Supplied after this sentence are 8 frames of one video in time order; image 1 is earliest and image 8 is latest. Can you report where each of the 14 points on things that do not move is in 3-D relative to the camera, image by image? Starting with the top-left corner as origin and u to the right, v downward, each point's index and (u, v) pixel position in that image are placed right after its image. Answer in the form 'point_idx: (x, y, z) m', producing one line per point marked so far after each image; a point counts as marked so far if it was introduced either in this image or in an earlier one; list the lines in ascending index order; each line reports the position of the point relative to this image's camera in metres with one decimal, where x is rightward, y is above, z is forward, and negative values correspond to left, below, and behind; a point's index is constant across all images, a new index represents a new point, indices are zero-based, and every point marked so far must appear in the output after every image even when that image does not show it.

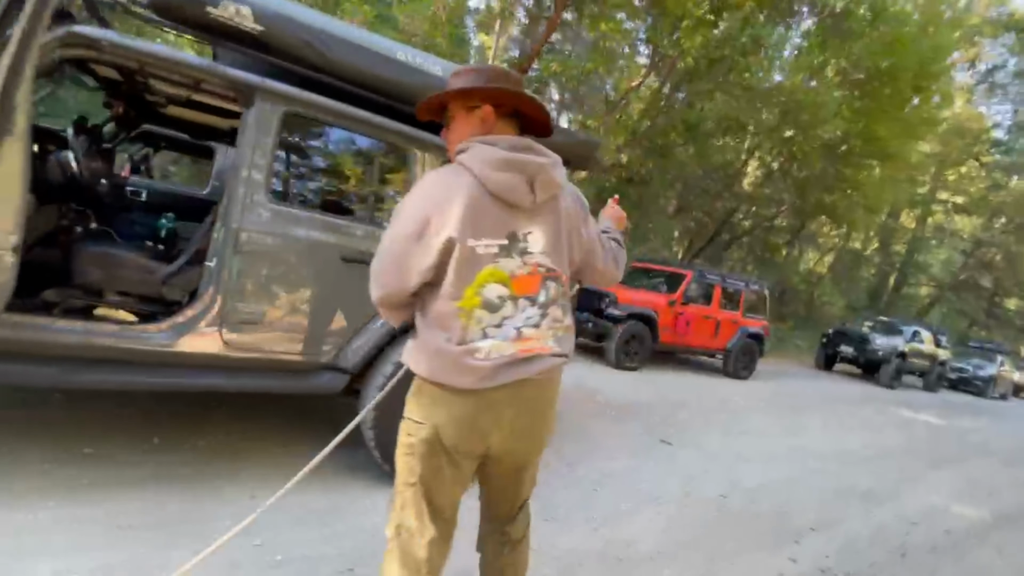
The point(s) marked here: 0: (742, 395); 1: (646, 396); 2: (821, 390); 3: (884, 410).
0: (+4.4, -2.1, +9.7) m
1: (+2.2, -1.7, +8.1) m
2: (+8.0, -2.6, +12.7) m
3: (+8.6, -2.8, +11.3) m
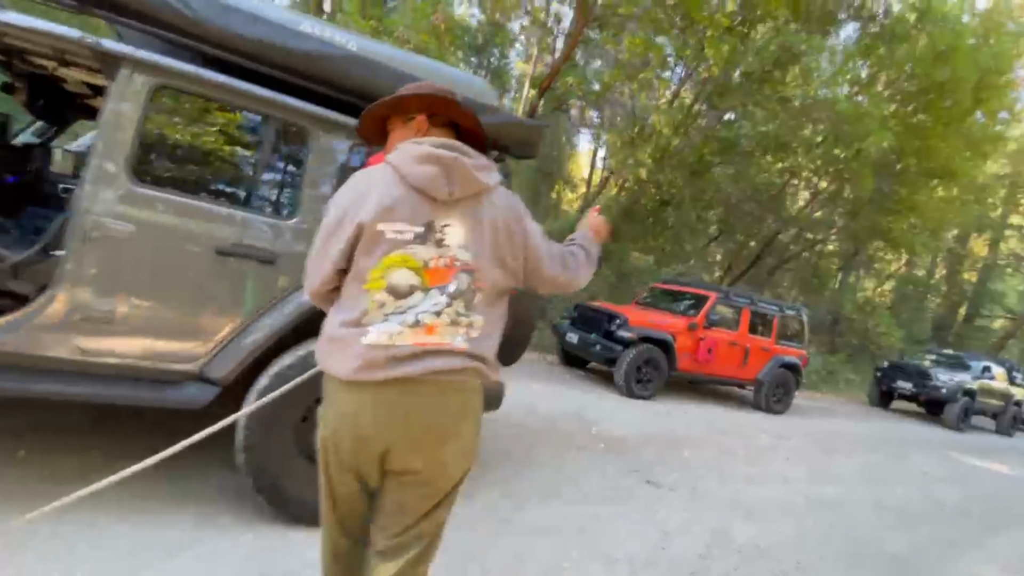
0: (+4.4, -2.5, +8.6) m
1: (+2.0, -2.0, +7.2) m
2: (+8.2, -3.3, +11.3) m
3: (+8.7, -3.3, +9.8) m
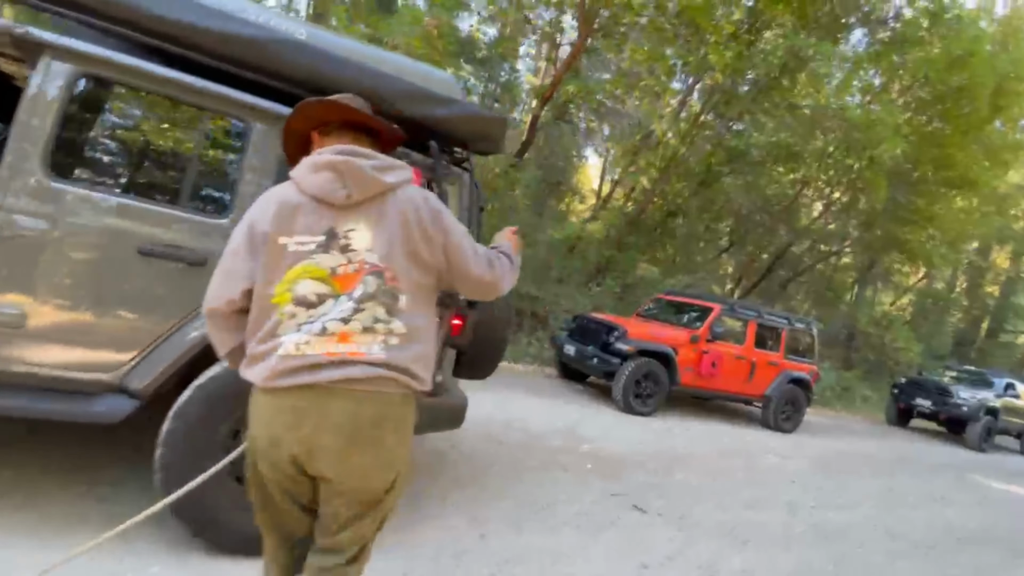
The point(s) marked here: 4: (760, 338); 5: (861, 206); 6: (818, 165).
0: (+4.3, -2.7, +8.1) m
1: (+1.8, -2.1, +6.8) m
2: (+8.2, -3.5, +10.7) m
3: (+8.5, -3.6, +9.2) m
4: (+5.0, -1.0, +10.0) m
5: (+13.5, +3.2, +19.3) m
6: (+10.8, +4.4, +17.5) m
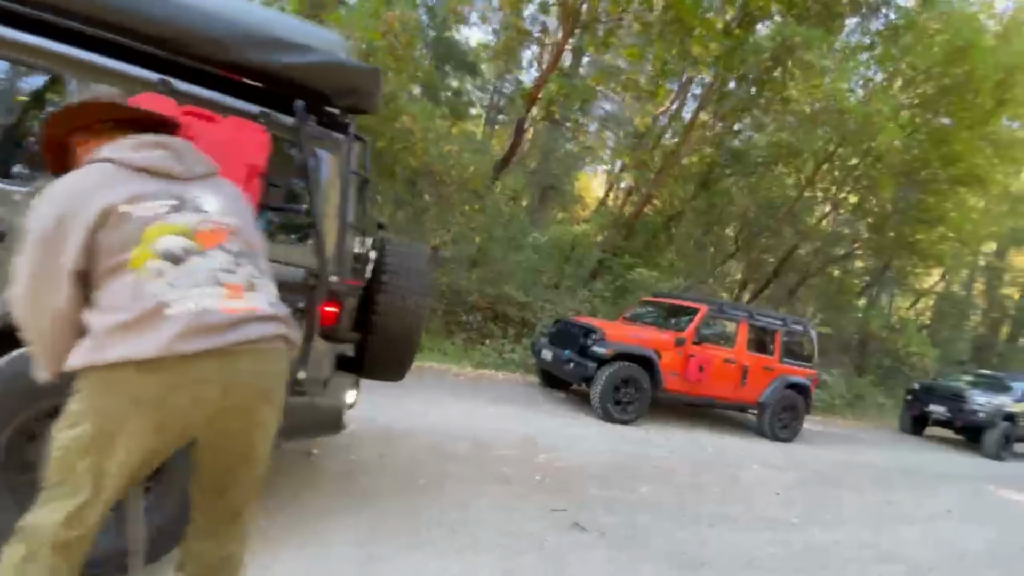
0: (+3.8, -2.6, +7.5) m
1: (+1.3, -2.1, +6.3) m
2: (+7.8, -3.5, +10.0) m
3: (+8.1, -3.5, +8.4) m
4: (+4.6, -1.0, +9.4) m
5: (+13.3, +3.1, +18.6) m
6: (+10.5, +4.3, +16.9) m
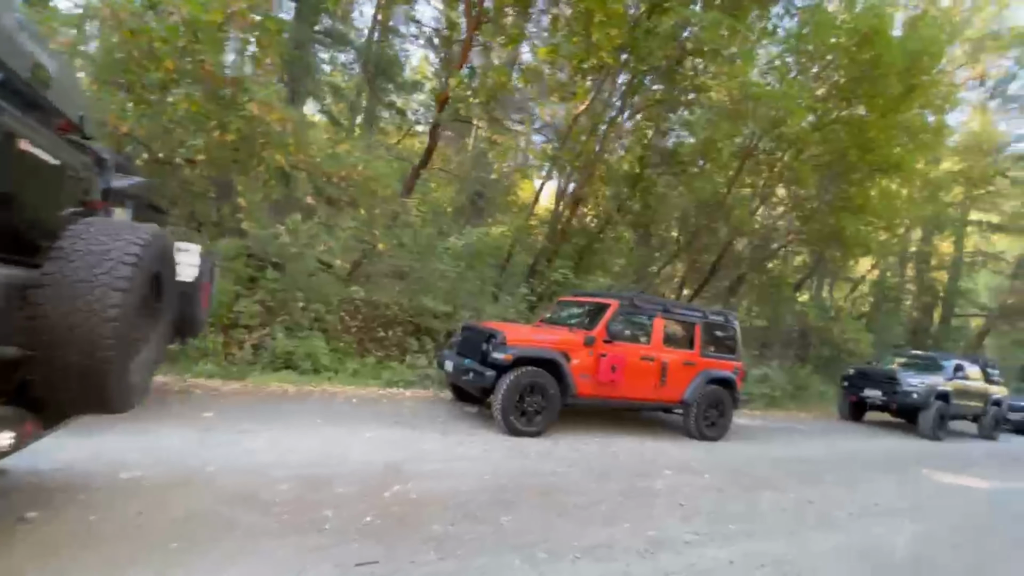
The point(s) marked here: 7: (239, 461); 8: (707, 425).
0: (+2.3, -2.4, +6.8) m
1: (-0.1, -2.0, +5.4) m
2: (+6.1, -3.1, +9.5) m
3: (+6.6, -3.1, +8.0) m
4: (+2.8, -0.8, +8.8) m
5: (+10.5, +3.4, +18.7) m
6: (+7.8, +4.5, +16.9) m
7: (-2.6, -1.7, +4.8) m
8: (+3.5, -2.5, +9.0) m
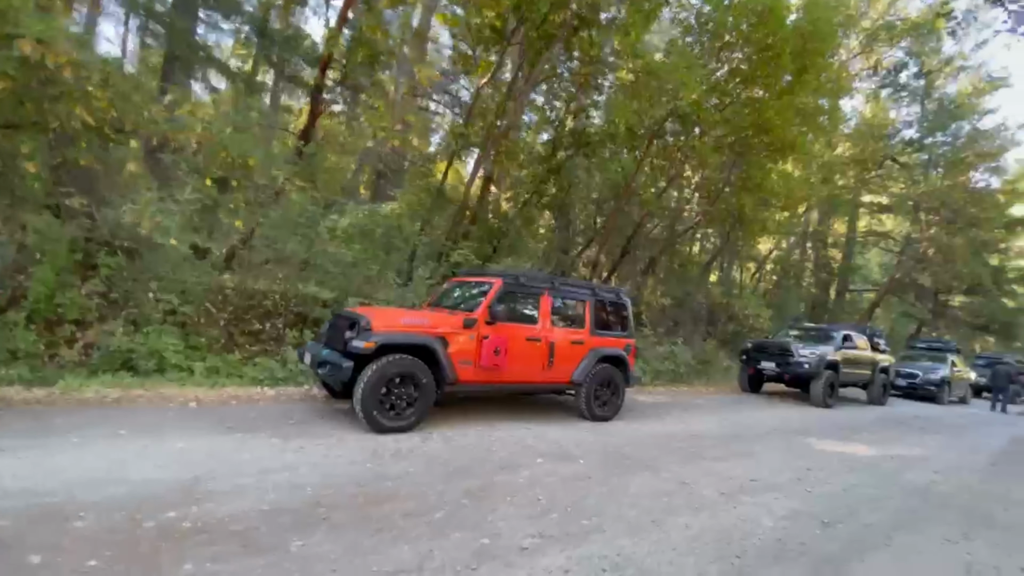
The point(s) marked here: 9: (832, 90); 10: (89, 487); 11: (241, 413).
0: (+0.6, -2.1, +6.3) m
1: (-1.6, -1.8, +4.6) m
2: (+4.0, -2.6, +9.5) m
3: (+4.7, -2.6, +8.1) m
4: (+0.8, -0.4, +8.3) m
5: (+7.1, +4.3, +19.0) m
6: (+4.5, +5.2, +16.8) m
7: (-4.0, -1.5, +3.6) m
8: (+1.5, -2.1, +8.7) m
9: (+11.9, +7.3, +18.4) m
10: (-3.3, -1.6, +4.0) m
11: (-3.7, -1.7, +6.9) m
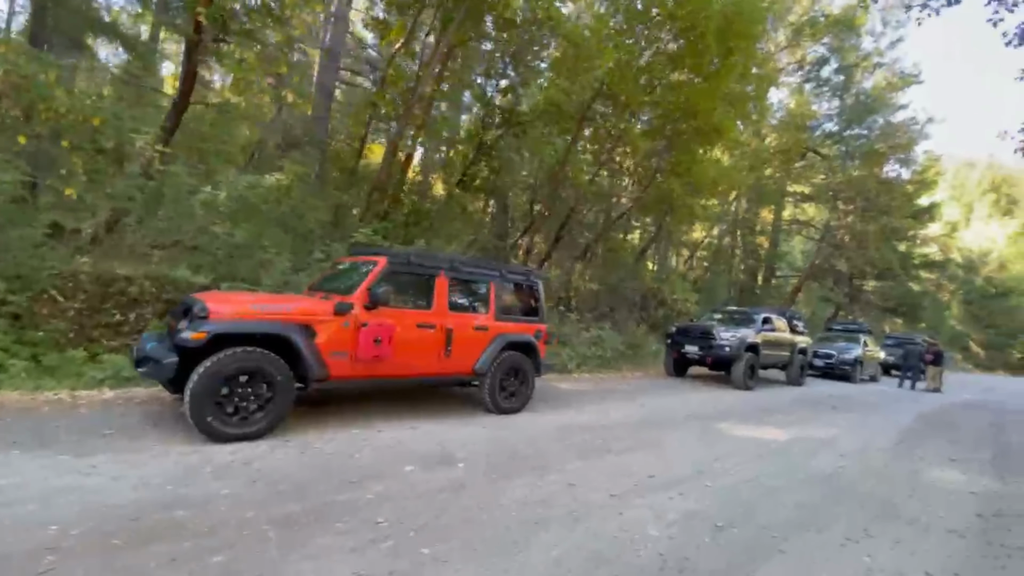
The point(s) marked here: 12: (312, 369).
0: (-0.8, -1.8, +5.5) m
1: (-2.8, -1.6, +3.5) m
2: (+2.3, -2.3, +9.1) m
3: (+3.1, -2.3, +7.7) m
4: (-0.8, -0.1, +7.5) m
5: (+4.3, +4.8, +18.7) m
6: (+2.0, +5.8, +16.2) m
7: (-5.1, -1.3, +2.3) m
8: (-0.1, -1.8, +7.9) m
9: (+9.1, +7.9, +18.5) m
10: (-4.5, -1.4, +2.8) m
11: (-5.1, -1.5, +5.6) m
12: (-2.4, -1.0, +6.0) m
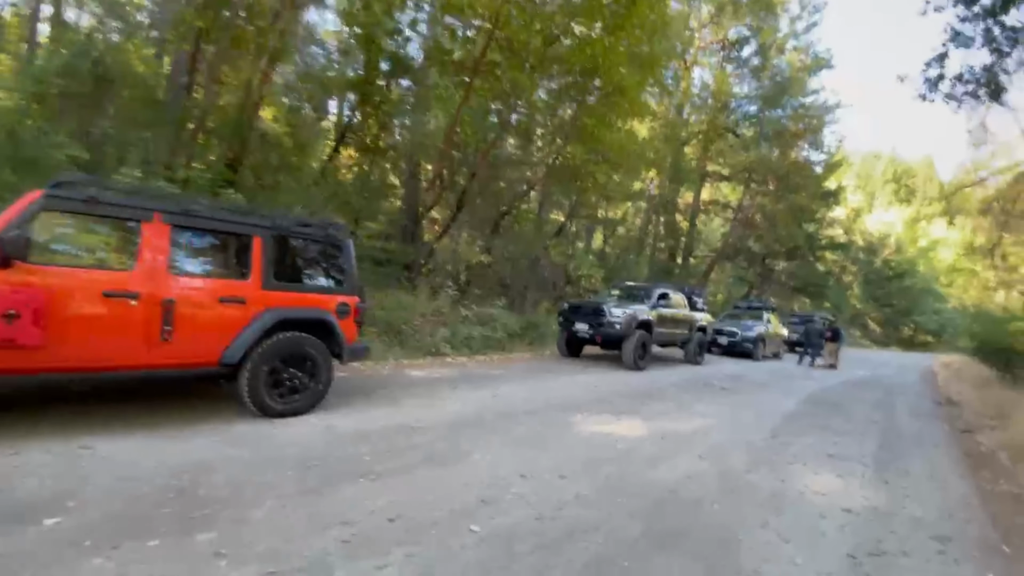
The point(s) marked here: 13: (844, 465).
0: (-3.1, -1.4, +3.4) m
1: (-4.9, -1.3, +1.2) m
2: (-0.4, -1.7, +7.3) m
3: (+0.5, -1.8, +6.1) m
4: (-3.3, +0.3, +5.3) m
5: (+0.4, +5.8, +16.8) m
6: (-1.5, +6.6, +14.1) m
7: (-7.0, -1.1, -0.2) m
8: (-2.7, -1.3, +5.9) m
9: (+5.3, +8.8, +17.1) m
10: (-6.4, -1.1, +0.3) m
11: (-7.4, -1.1, +3.0) m
12: (-4.7, -0.5, +3.7) m
13: (+3.8, -2.0, +5.7) m
